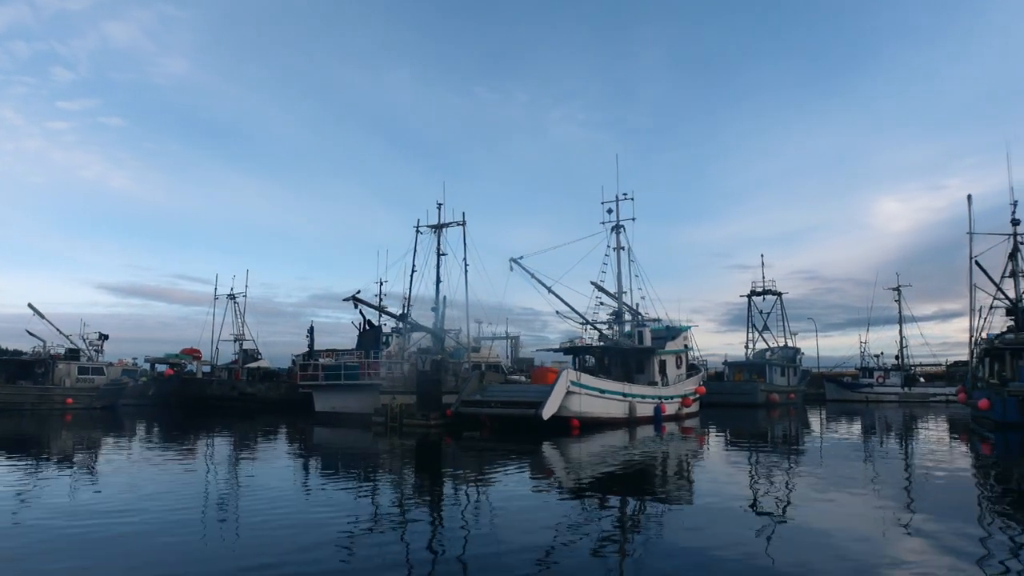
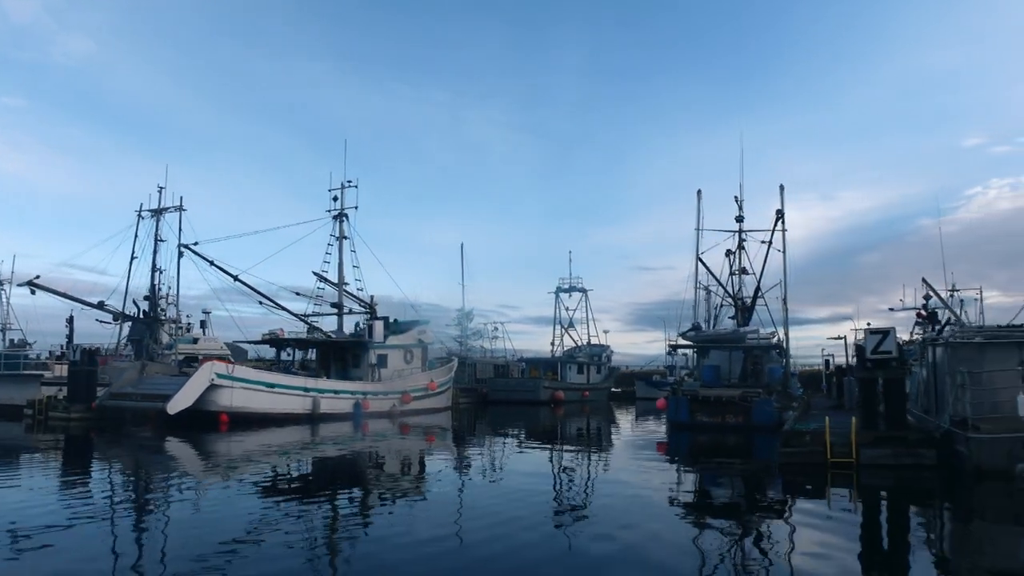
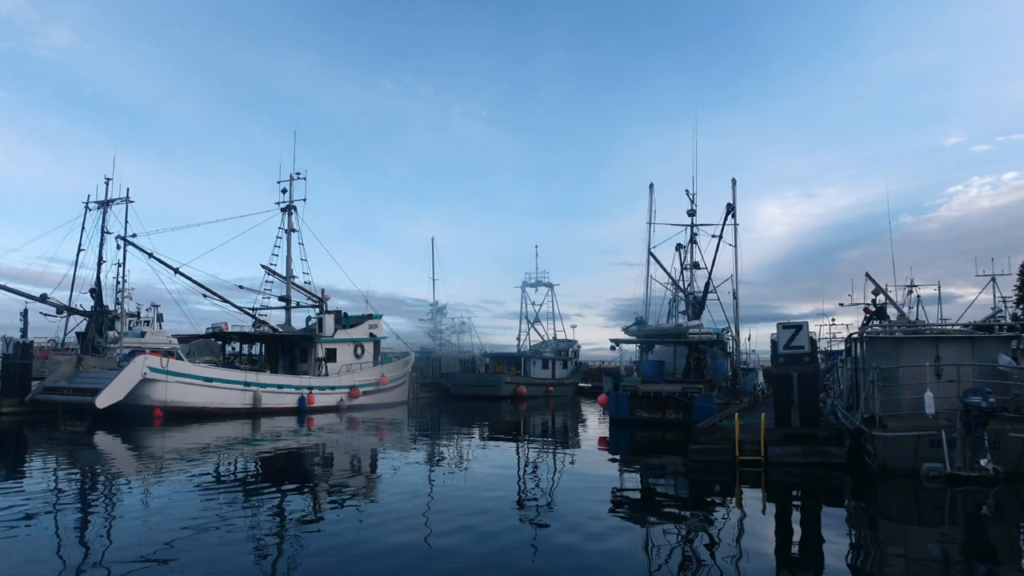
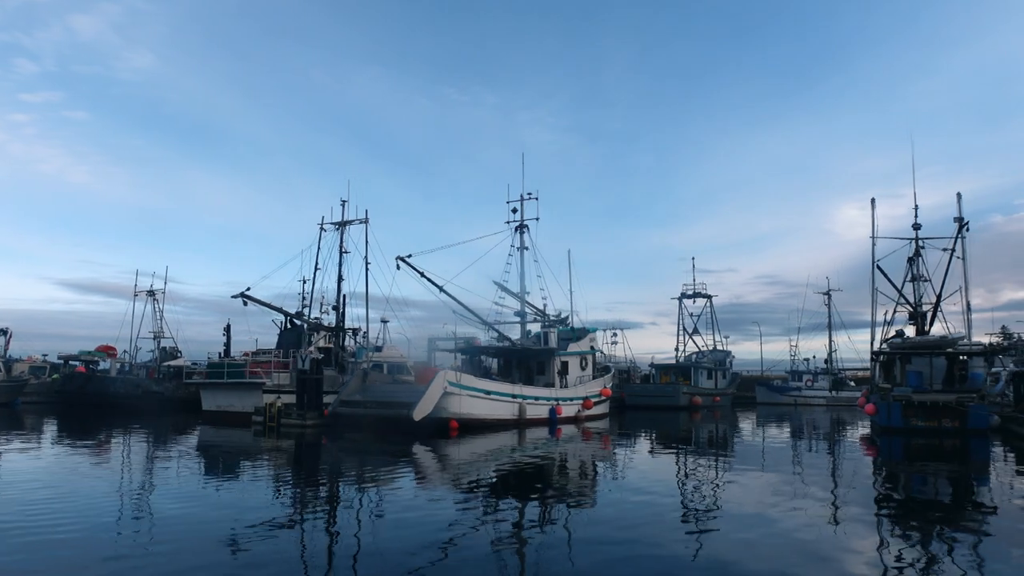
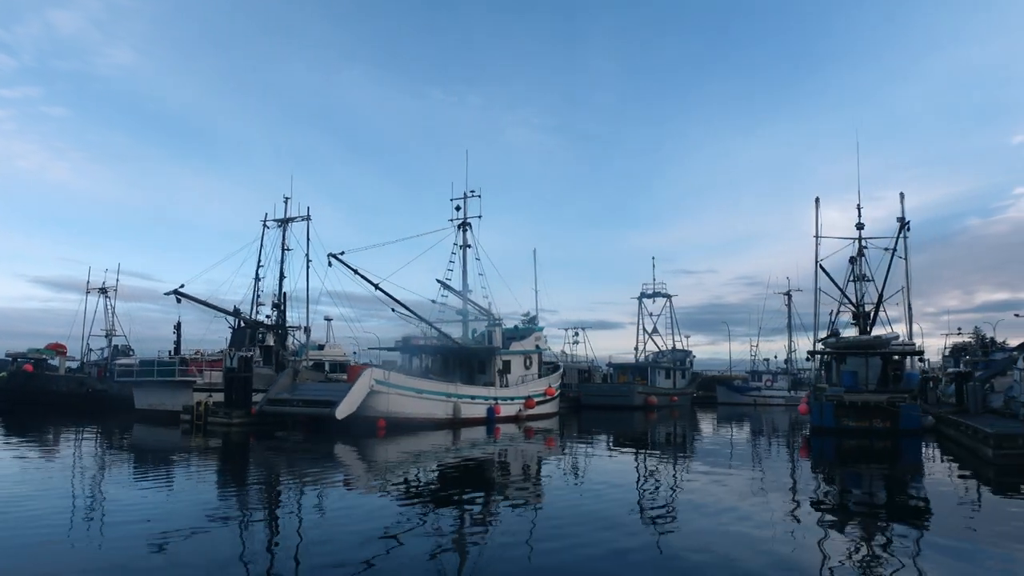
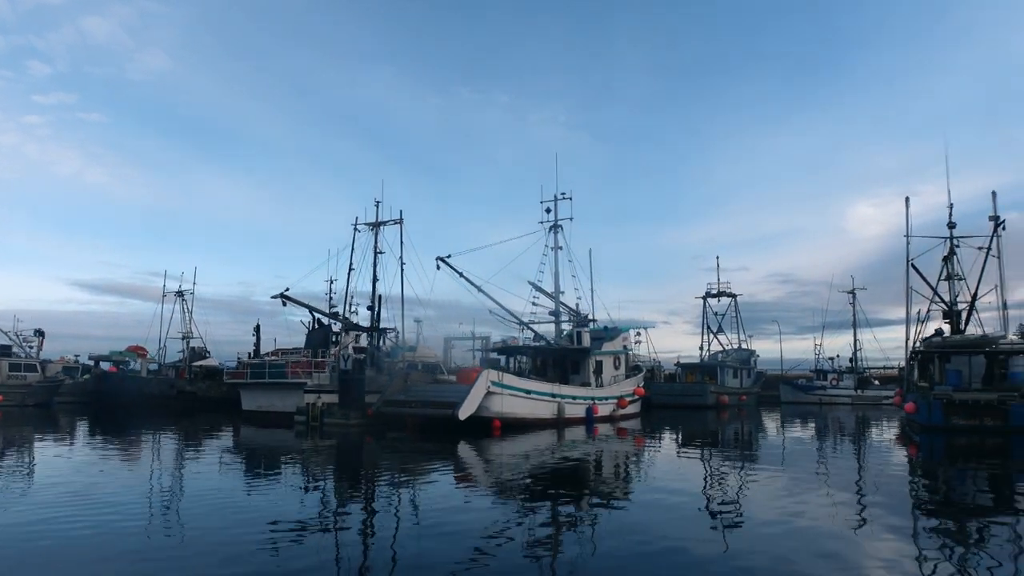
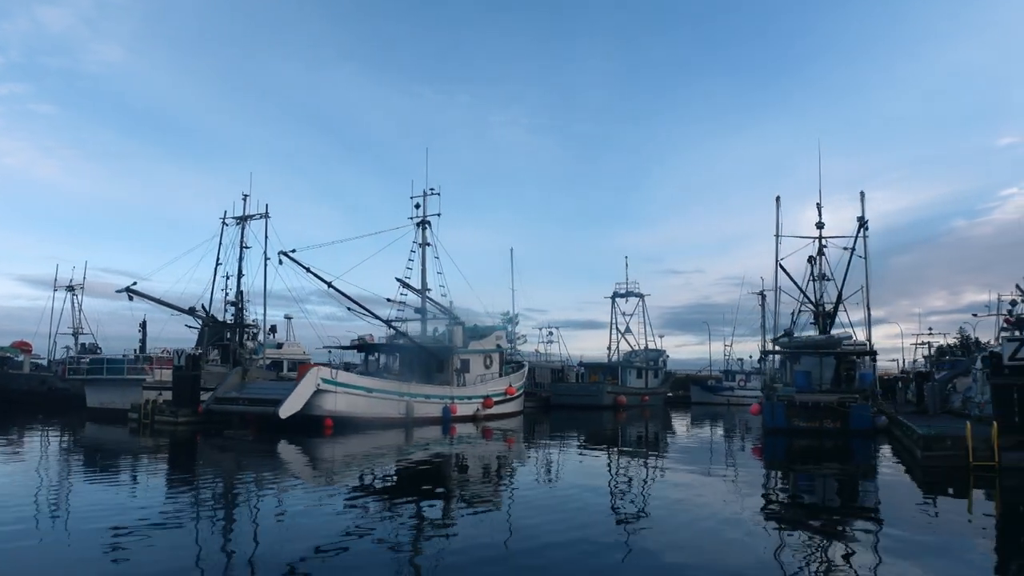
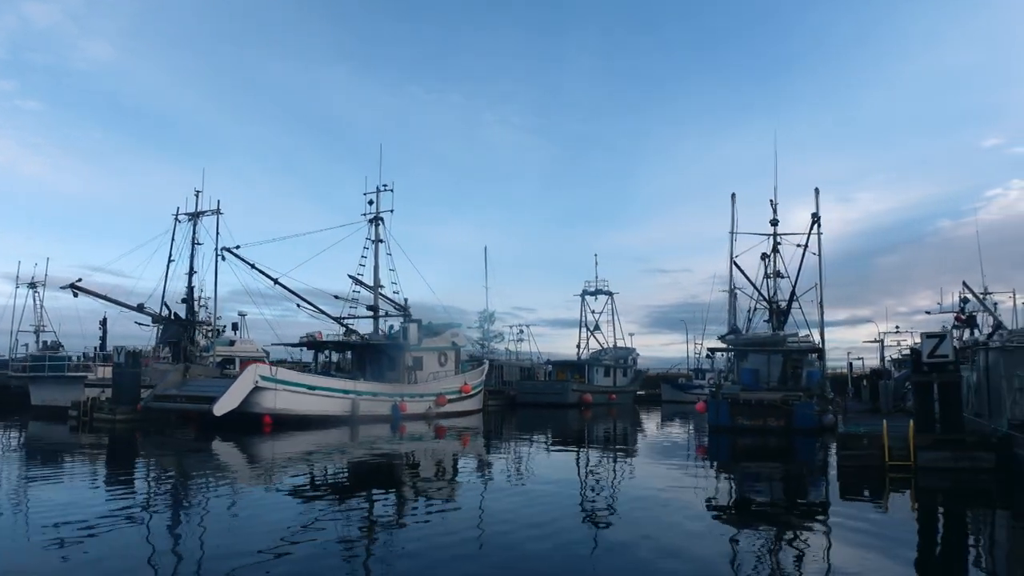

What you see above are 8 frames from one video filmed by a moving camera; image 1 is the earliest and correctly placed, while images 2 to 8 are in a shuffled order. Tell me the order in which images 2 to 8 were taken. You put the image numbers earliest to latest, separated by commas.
6, 4, 5, 7, 8, 2, 3
